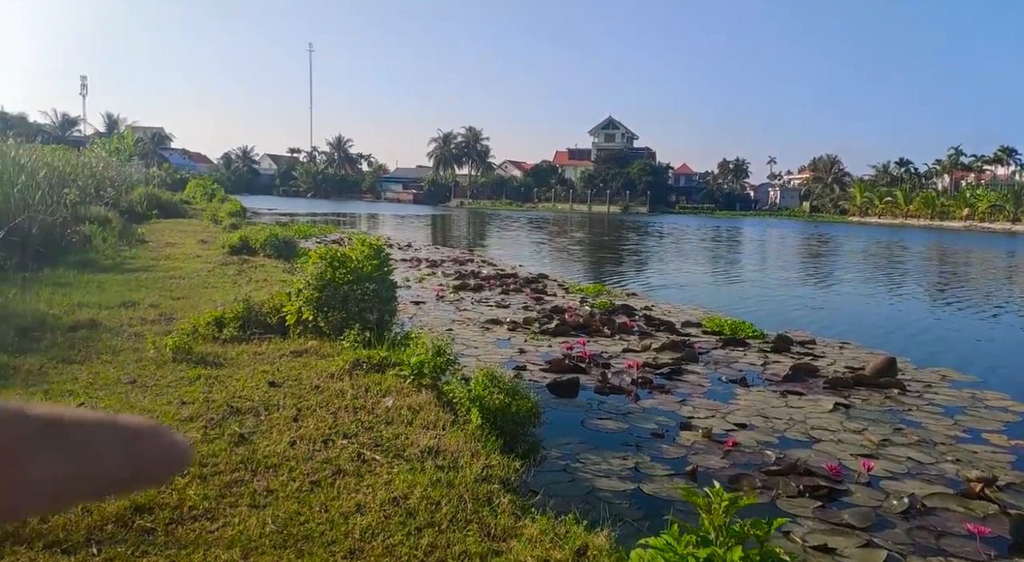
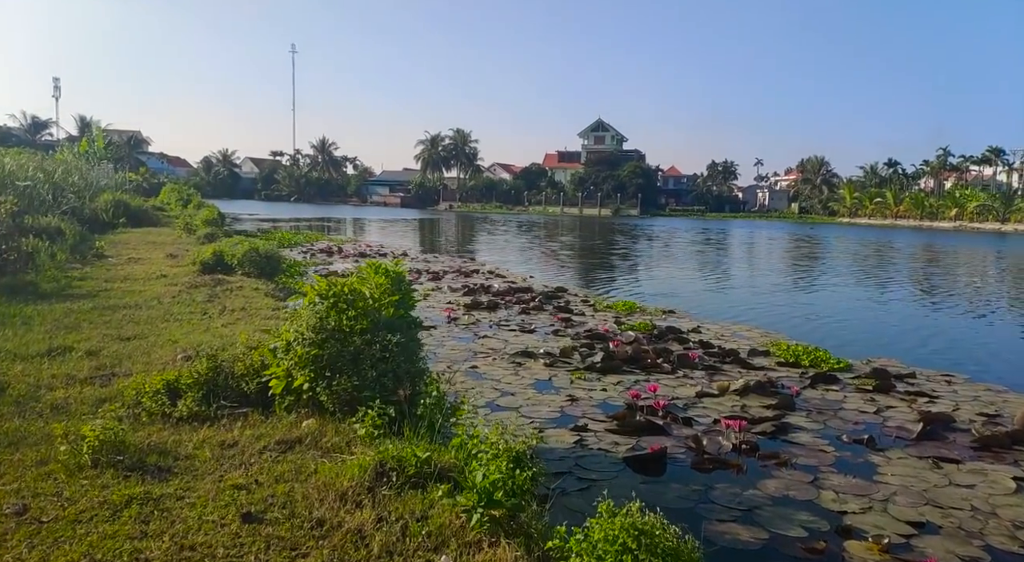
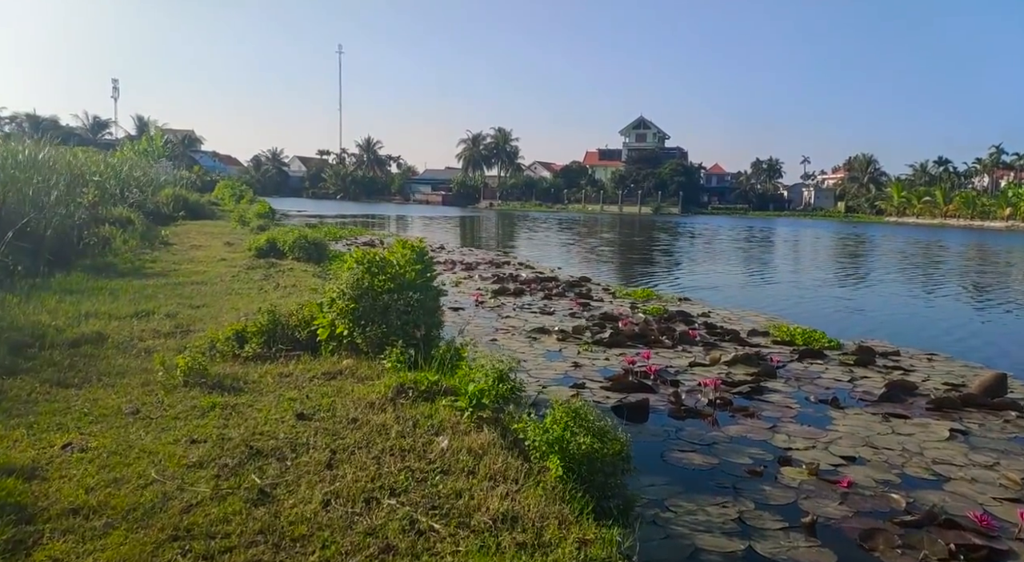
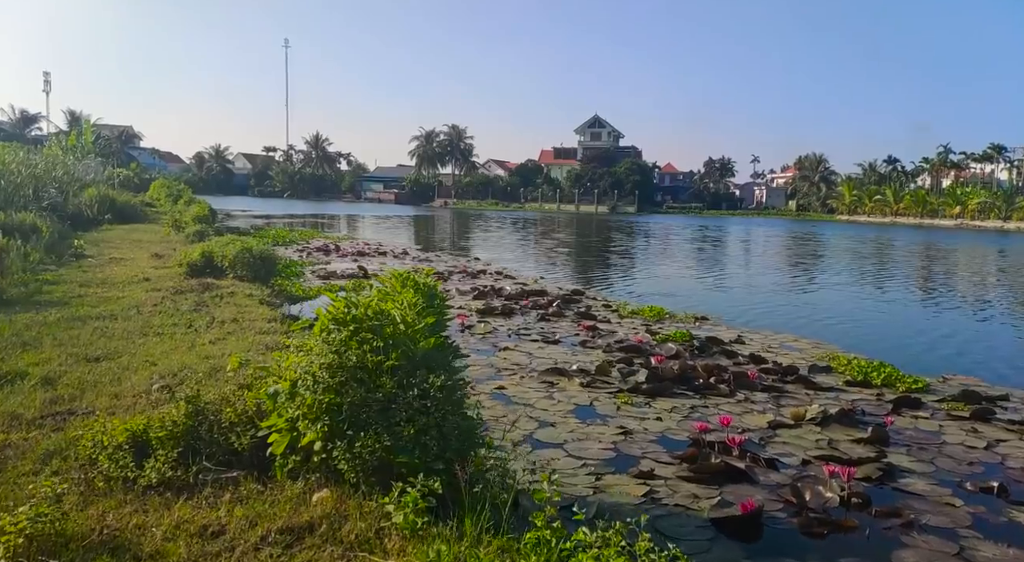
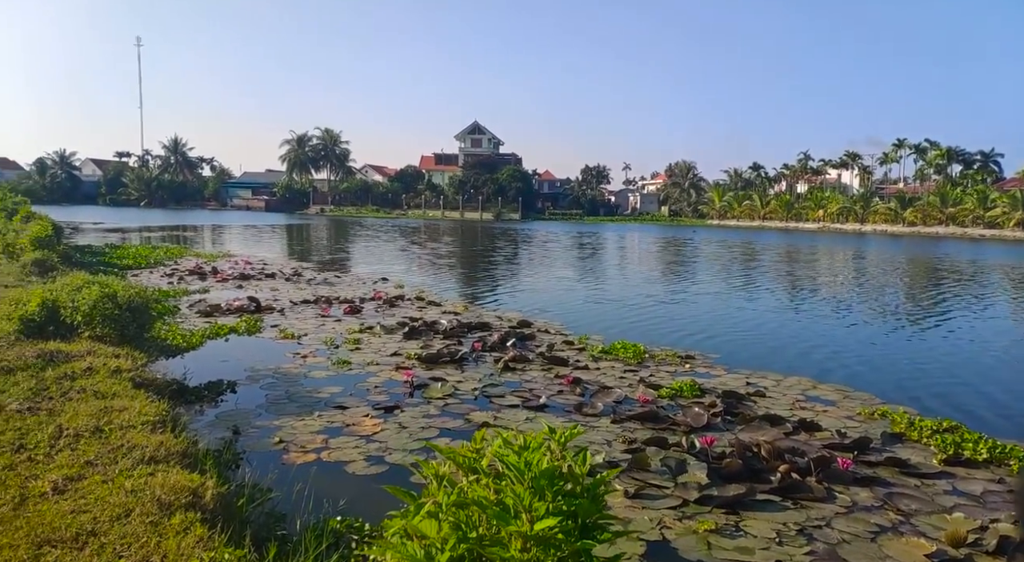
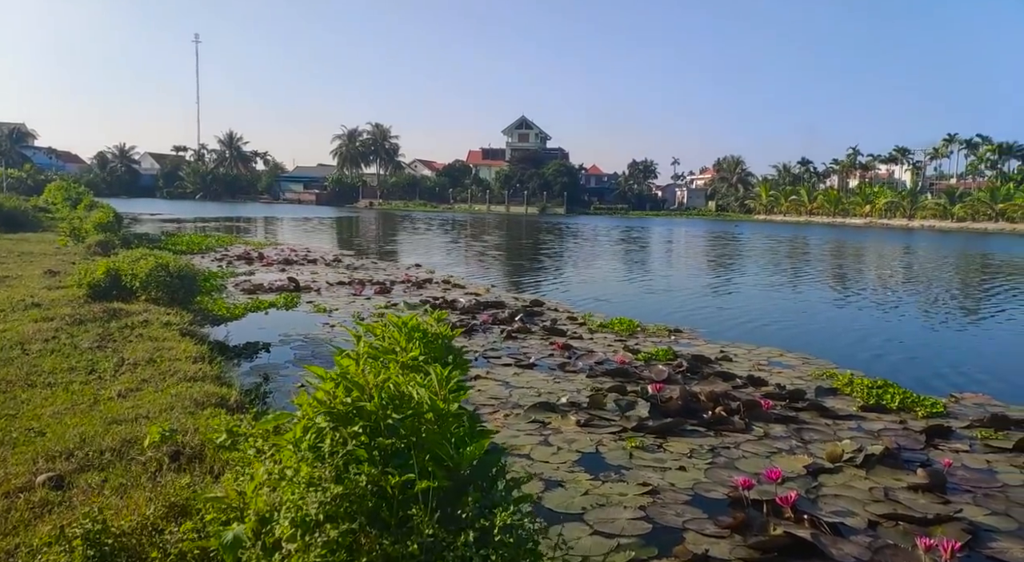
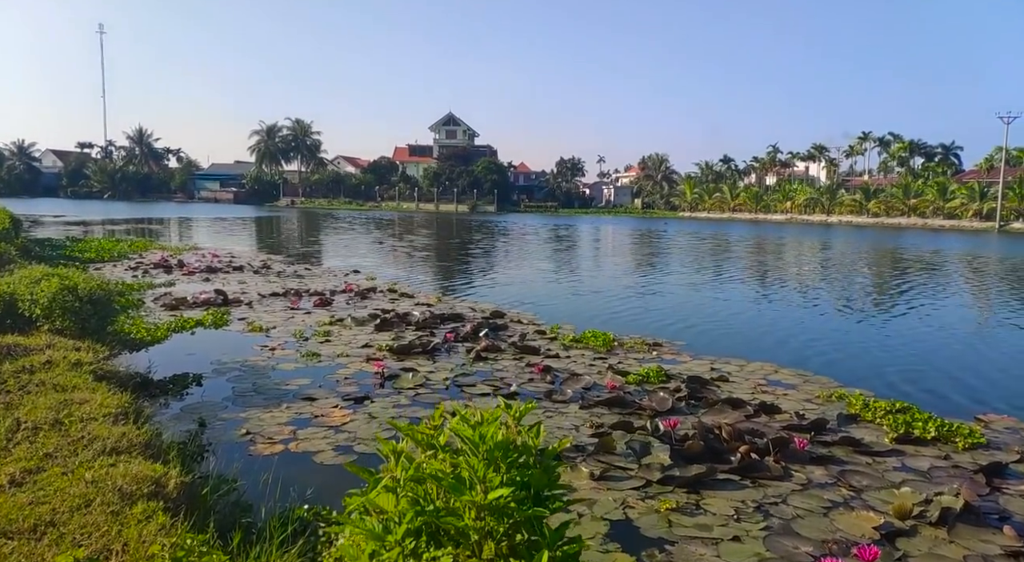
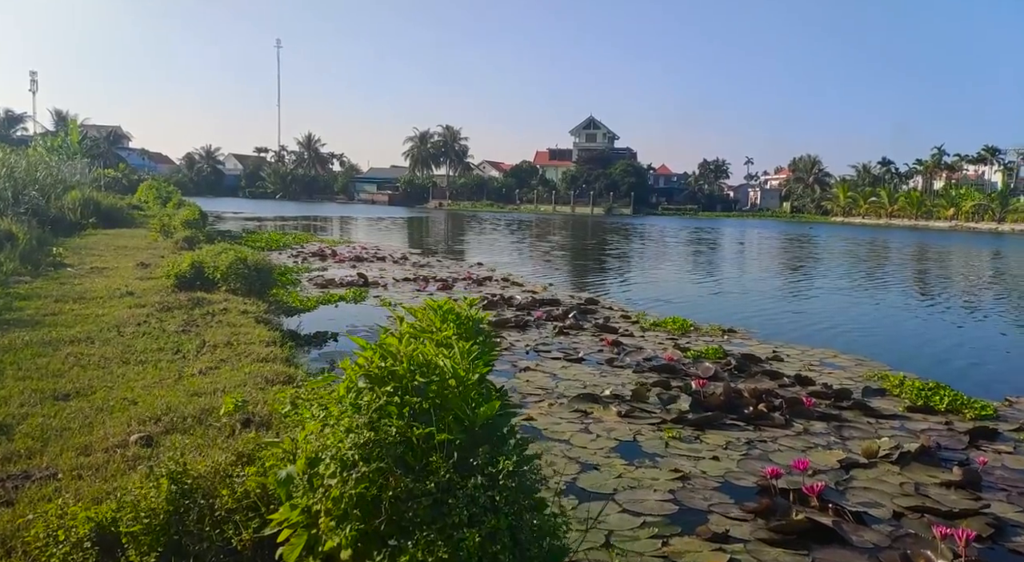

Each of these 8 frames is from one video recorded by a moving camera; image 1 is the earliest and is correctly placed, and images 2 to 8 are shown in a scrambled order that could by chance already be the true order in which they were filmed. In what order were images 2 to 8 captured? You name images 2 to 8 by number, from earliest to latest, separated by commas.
3, 2, 4, 8, 6, 7, 5
